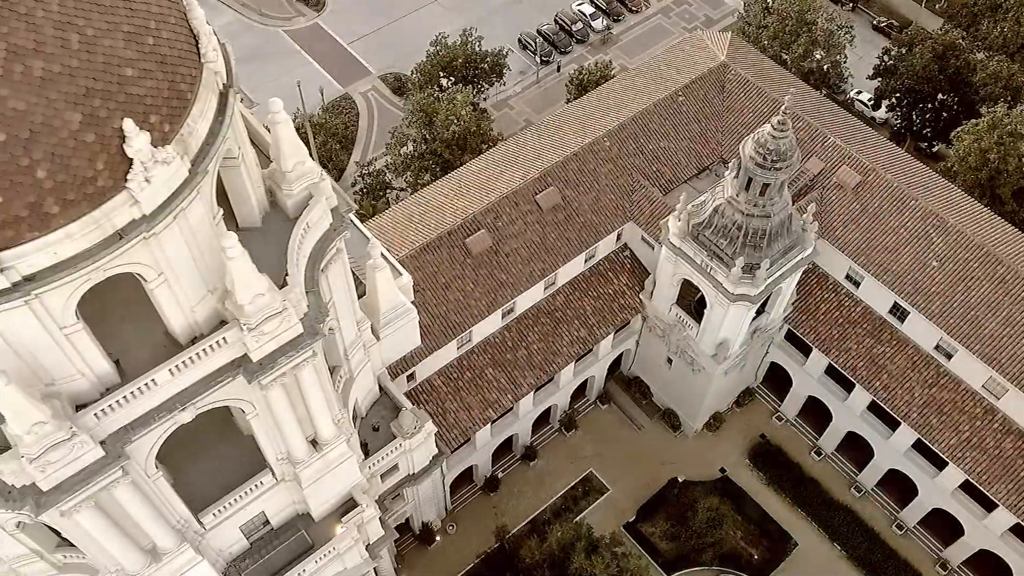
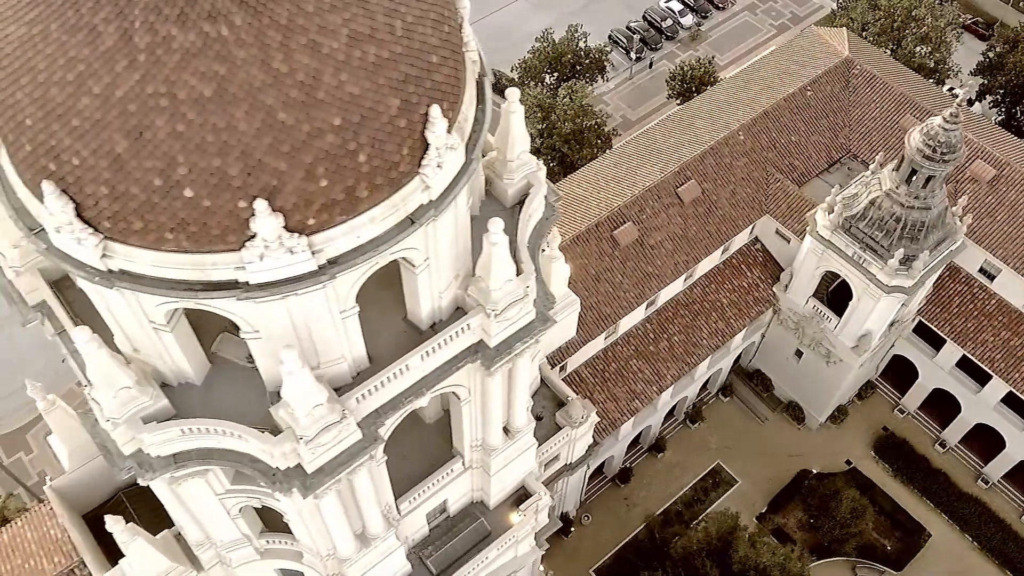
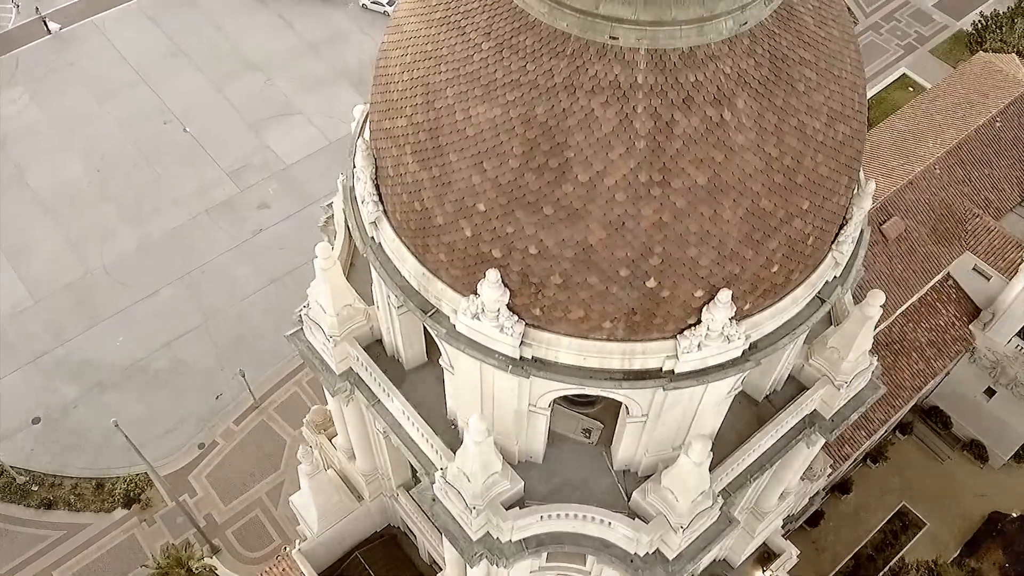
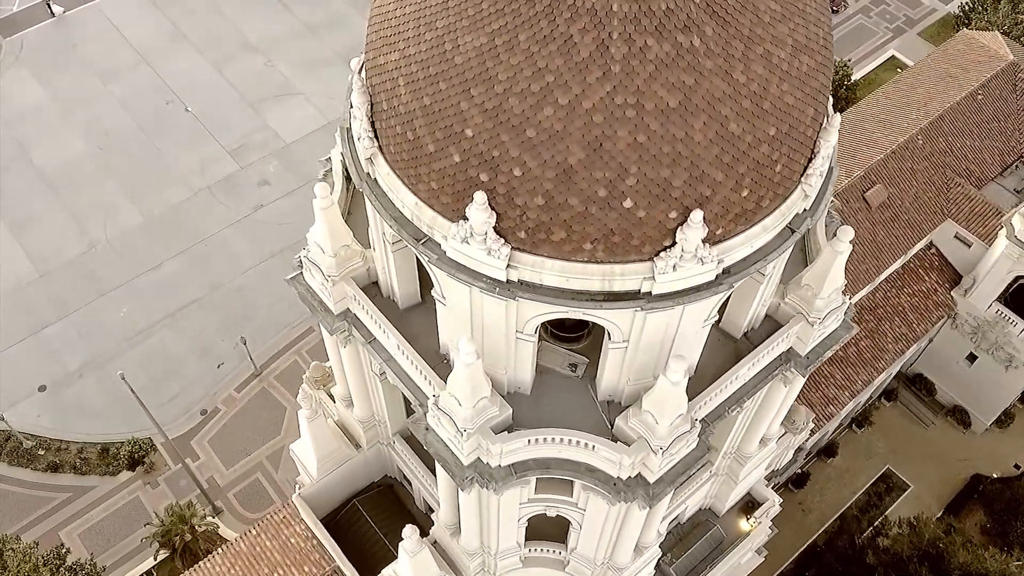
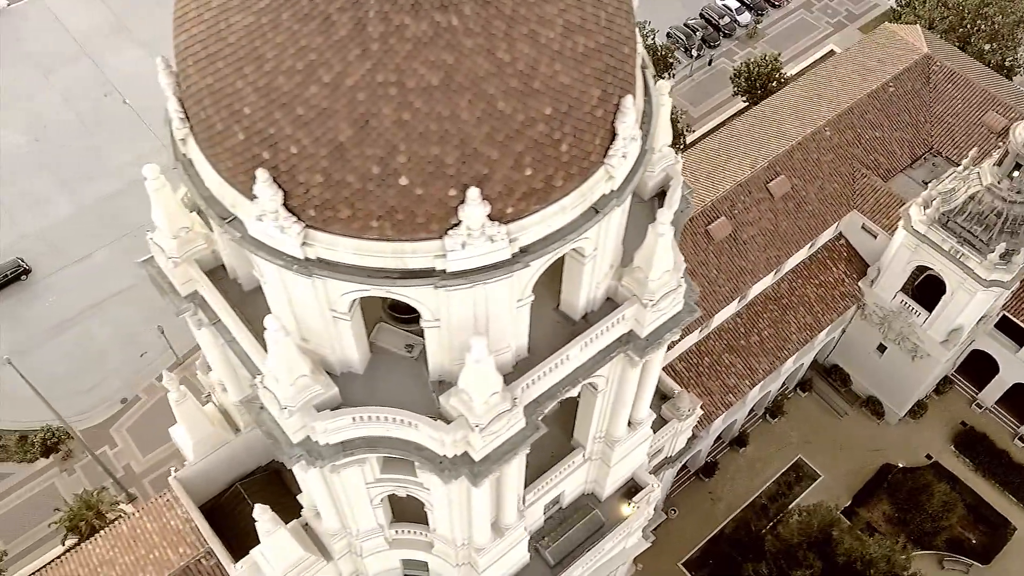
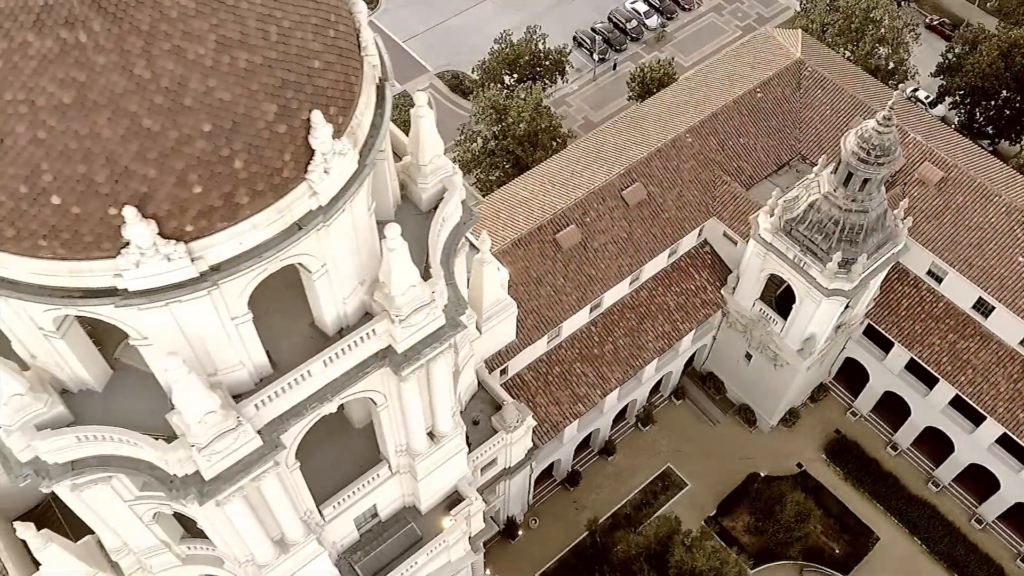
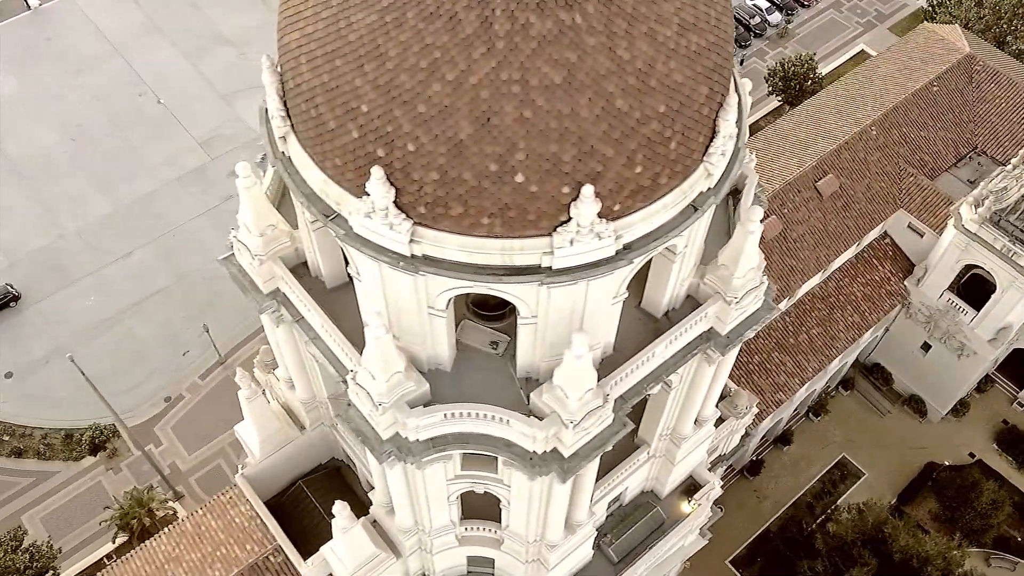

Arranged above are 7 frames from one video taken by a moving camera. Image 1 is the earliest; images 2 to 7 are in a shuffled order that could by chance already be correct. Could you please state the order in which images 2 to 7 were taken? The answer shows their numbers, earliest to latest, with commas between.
6, 2, 5, 7, 4, 3
